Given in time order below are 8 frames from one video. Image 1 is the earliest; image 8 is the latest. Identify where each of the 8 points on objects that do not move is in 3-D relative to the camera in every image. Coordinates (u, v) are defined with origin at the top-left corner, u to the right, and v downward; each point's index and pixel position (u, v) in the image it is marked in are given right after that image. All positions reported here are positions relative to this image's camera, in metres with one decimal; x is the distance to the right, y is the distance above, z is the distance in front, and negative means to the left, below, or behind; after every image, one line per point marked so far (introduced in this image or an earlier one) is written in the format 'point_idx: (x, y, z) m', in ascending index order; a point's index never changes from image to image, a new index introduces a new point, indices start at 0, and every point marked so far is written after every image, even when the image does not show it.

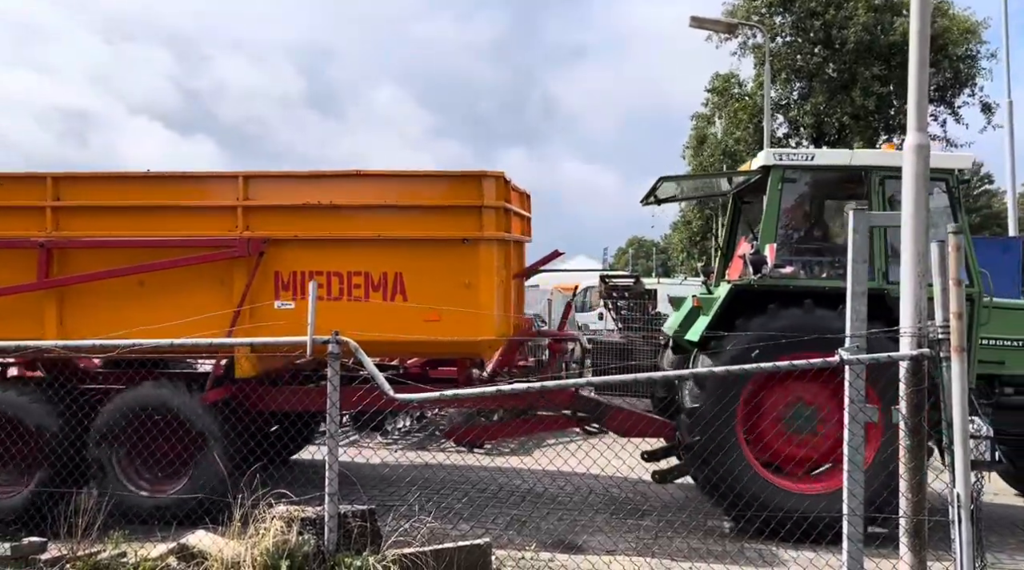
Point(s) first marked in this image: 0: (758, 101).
0: (+3.3, +2.4, +13.0) m
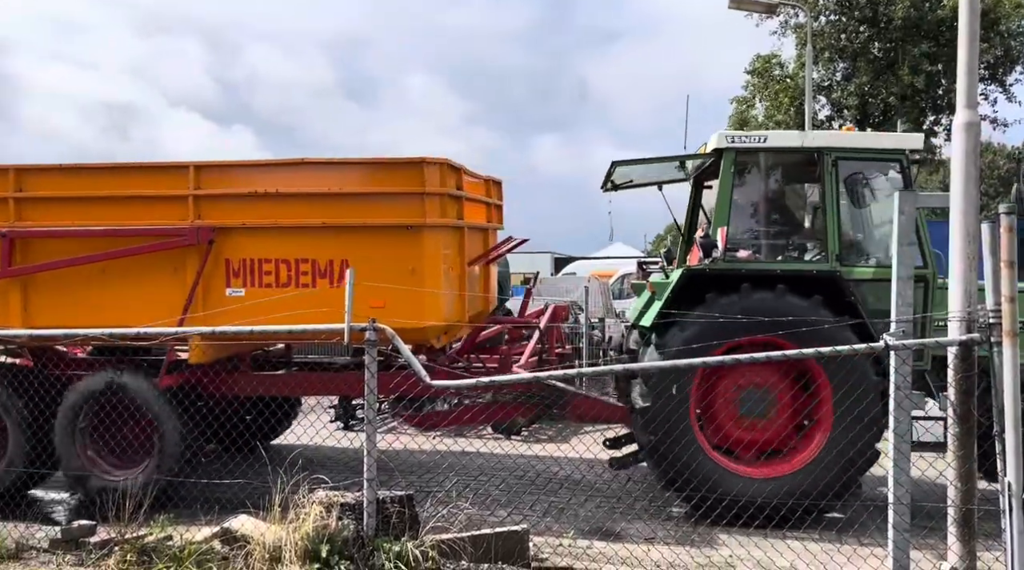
0: (+3.8, +2.6, +12.7) m
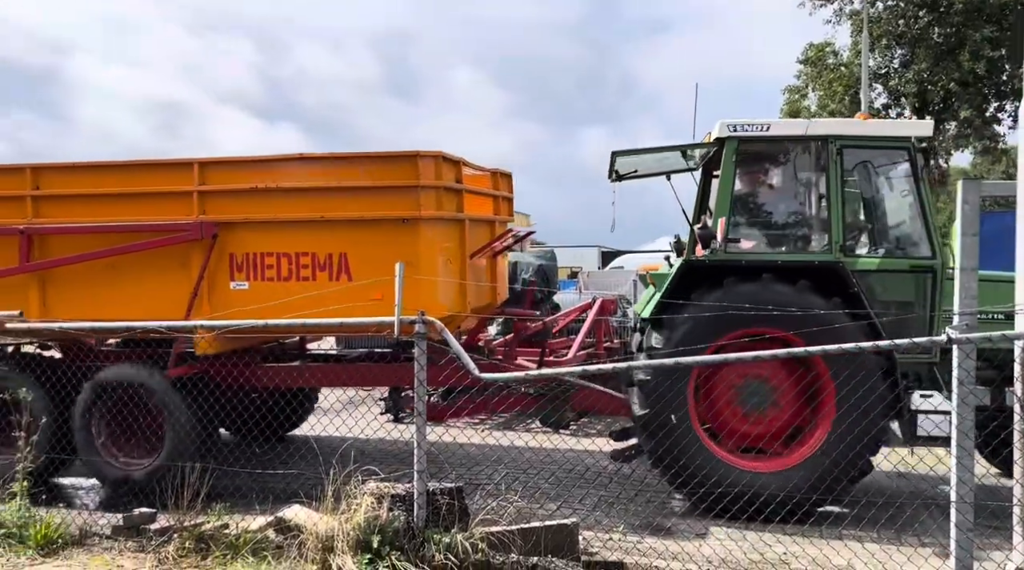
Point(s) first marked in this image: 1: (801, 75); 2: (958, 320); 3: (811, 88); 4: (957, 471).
0: (+4.4, +2.7, +12.5) m
1: (+3.9, +2.8, +13.1) m
2: (+1.5, -0.1, +3.7) m
3: (+4.0, +2.7, +13.3) m
4: (+1.5, -0.7, +3.8) m
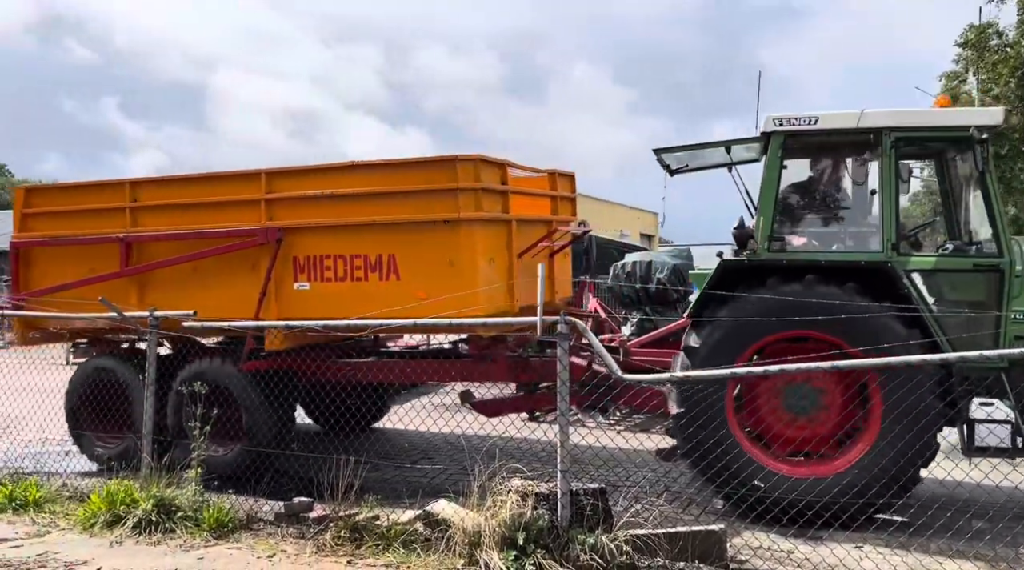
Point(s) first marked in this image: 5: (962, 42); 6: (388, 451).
0: (+6.0, +2.7, +11.5) m
1: (+5.6, +2.8, +12.2) m
2: (+1.5, -0.1, +3.5) m
3: (+5.8, +2.7, +12.3) m
4: (+1.5, -0.7, +3.5) m
5: (+5.7, +3.1, +12.3) m
6: (-1.2, -1.7, +10.1) m
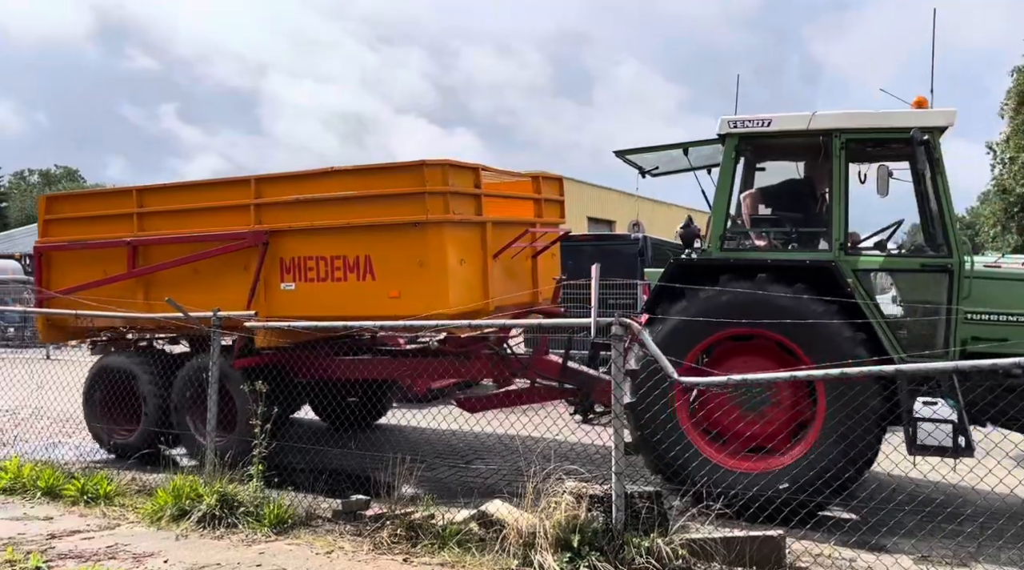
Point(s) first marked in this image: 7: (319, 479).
0: (+6.5, +2.7, +11.0) m
1: (+6.2, +2.8, +11.7) m
2: (+1.4, -0.1, +3.3) m
3: (+6.4, +2.7, +11.8) m
4: (+1.4, -0.7, +3.3) m
5: (+6.3, +3.1, +11.8) m
6: (-0.8, -1.7, +10.2) m
7: (-1.8, -1.8, +9.2) m
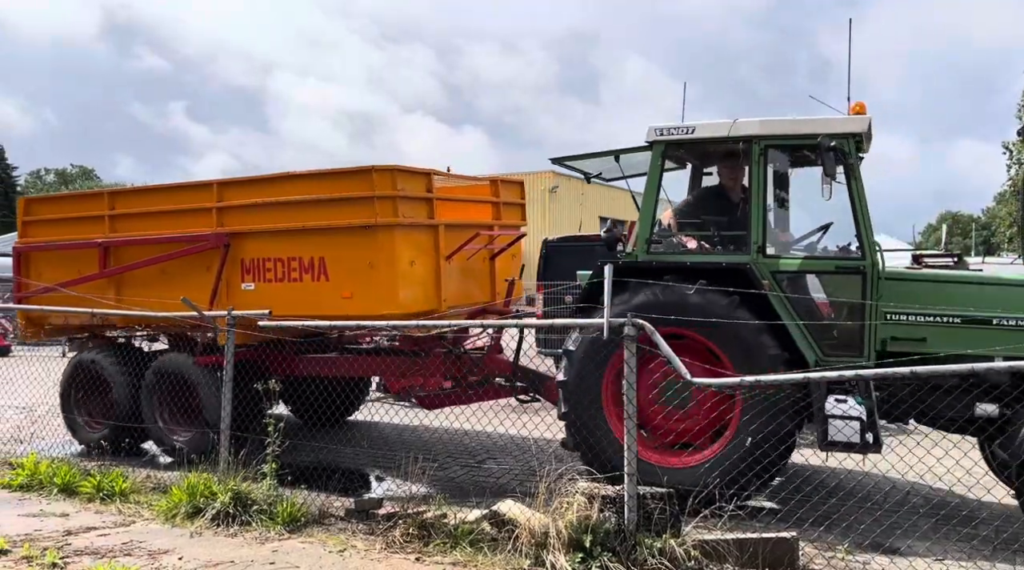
0: (+6.6, +2.7, +10.9) m
1: (+6.4, +2.8, +11.6) m
2: (+1.4, -0.1, +3.3) m
3: (+6.6, +2.7, +11.7) m
4: (+1.4, -0.7, +3.3) m
5: (+6.5, +3.0, +11.7) m
6: (-0.7, -1.7, +10.2) m
7: (-1.7, -1.8, +9.2) m
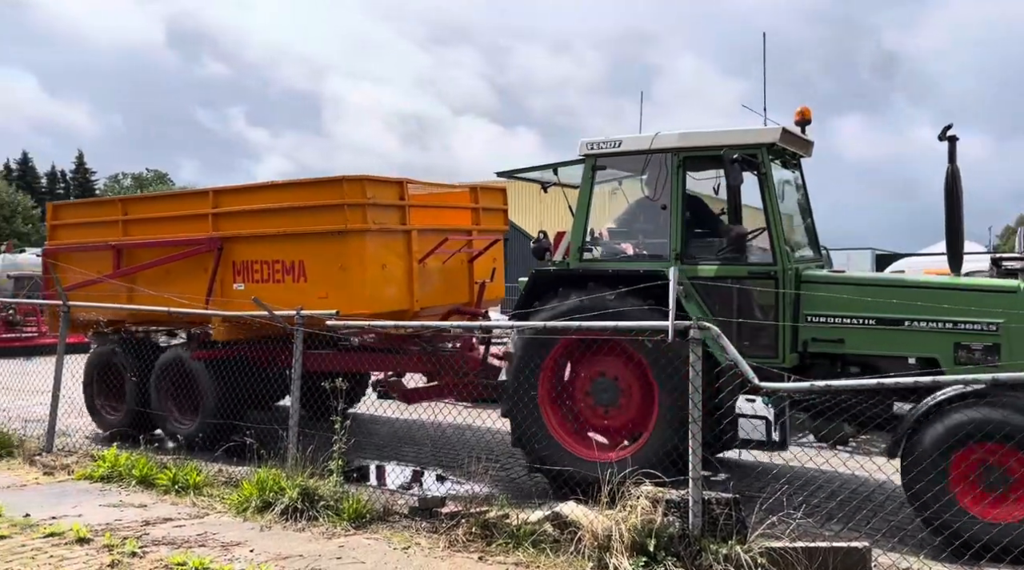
0: (+7.2, +2.7, +10.1) m
1: (+7.0, +2.8, +10.9) m
2: (+1.3, -0.2, +3.1) m
3: (+7.2, +2.6, +11.0) m
4: (+1.3, -0.7, +3.1) m
5: (+7.1, +3.0, +11.0) m
6: (-0.1, -1.7, +10.1) m
7: (-1.2, -1.8, +9.2) m
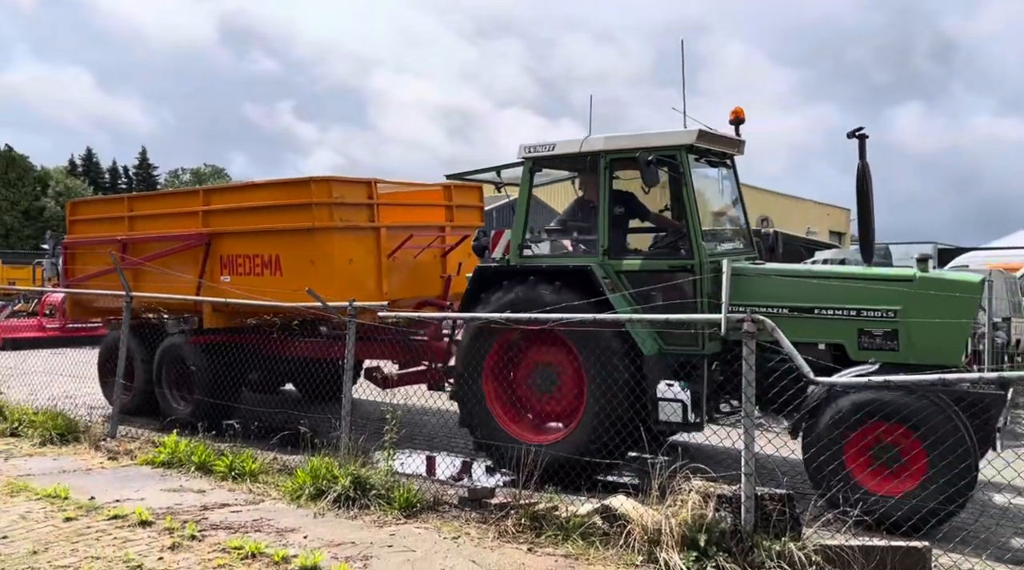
0: (+7.7, +2.7, +9.5) m
1: (+7.5, +2.8, +10.3) m
2: (+1.2, -0.2, +2.9) m
3: (+7.7, +2.7, +10.4) m
4: (+1.2, -0.7, +3.0) m
5: (+7.6, +3.1, +10.4) m
6: (+0.3, -1.6, +10.1) m
7: (-0.8, -1.8, +9.3) m
